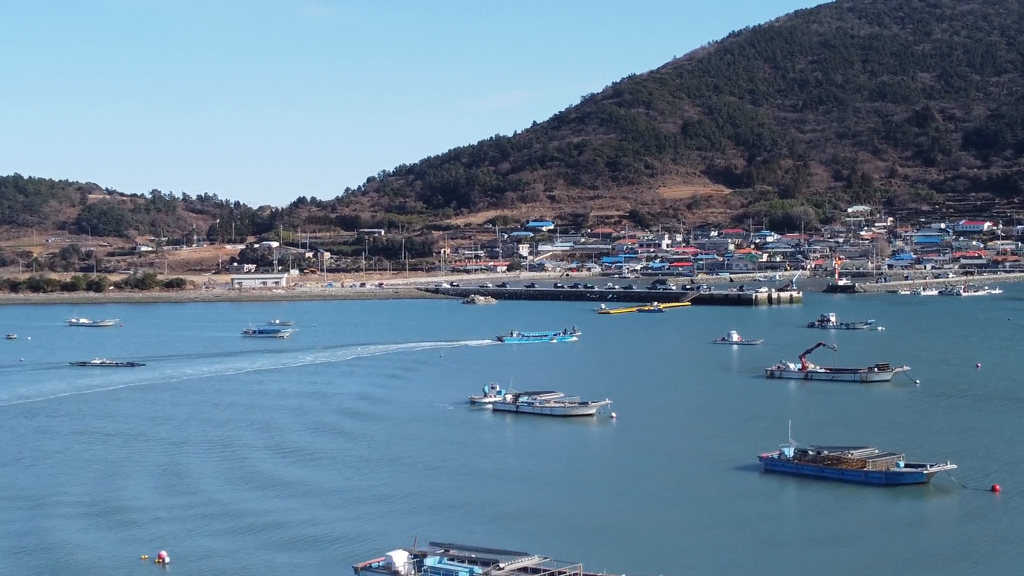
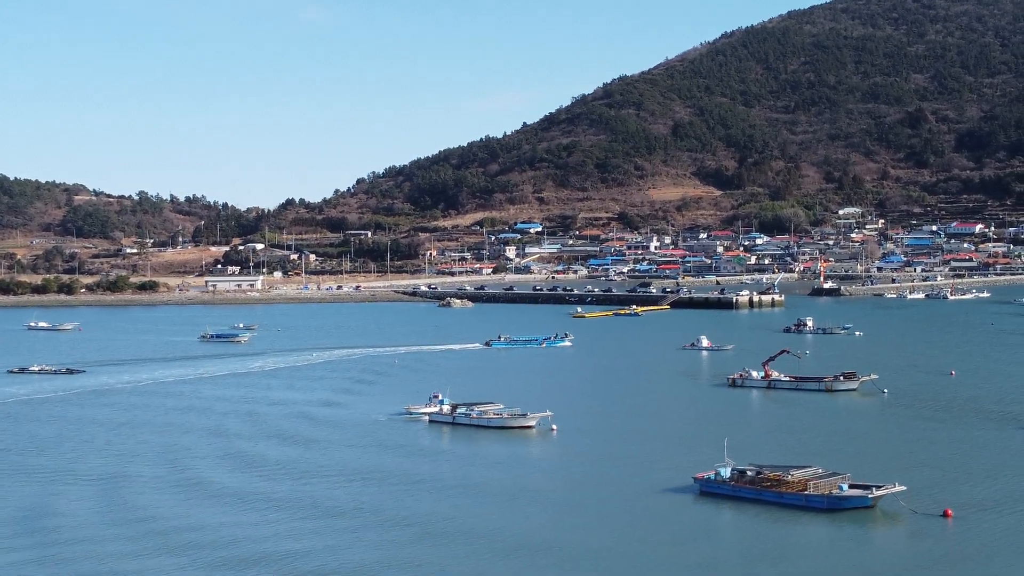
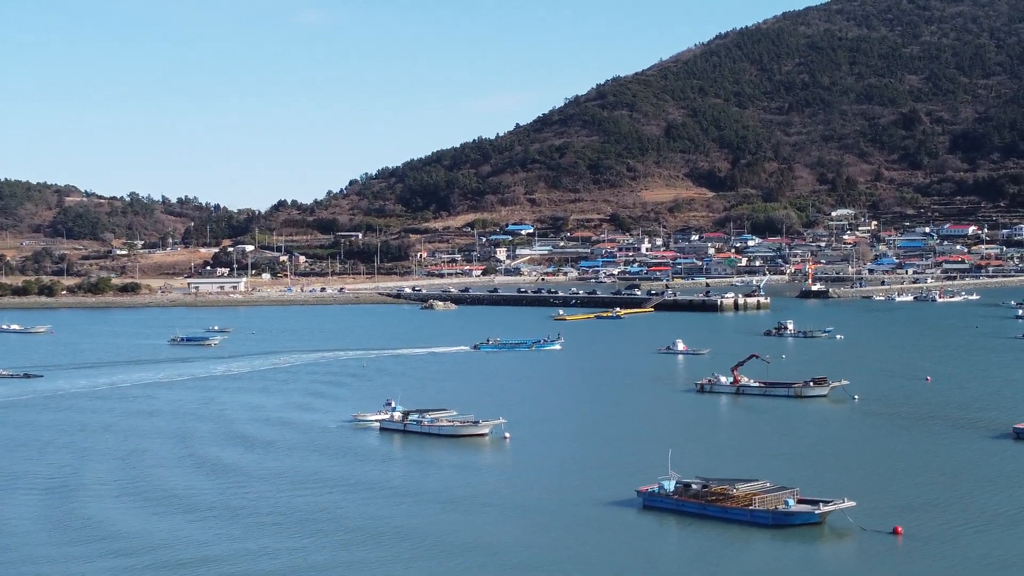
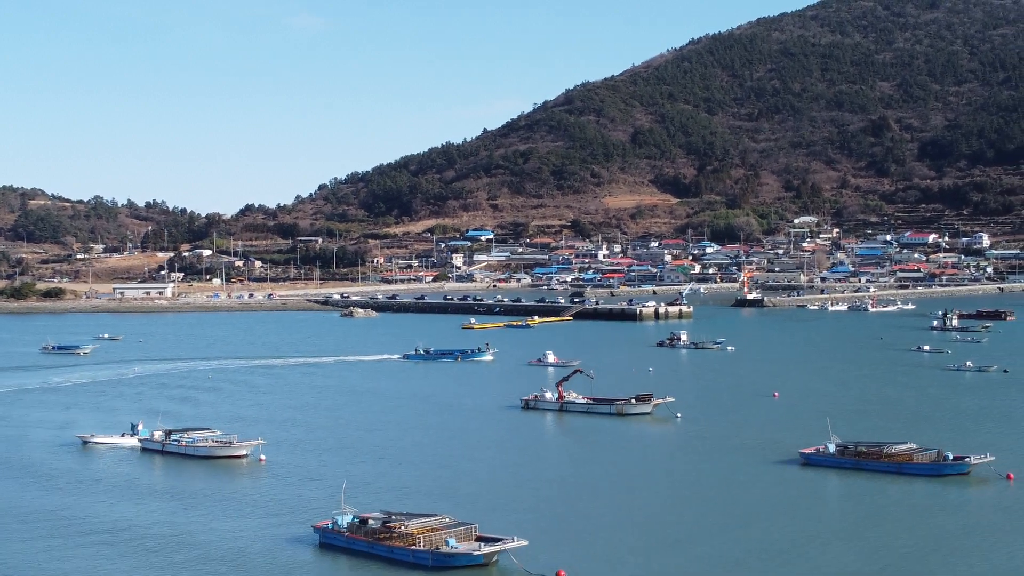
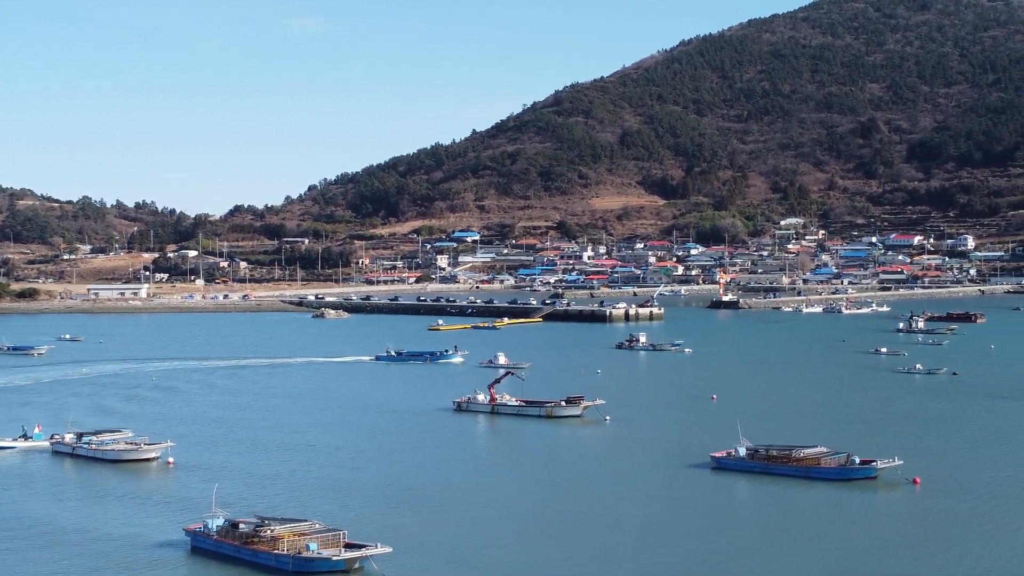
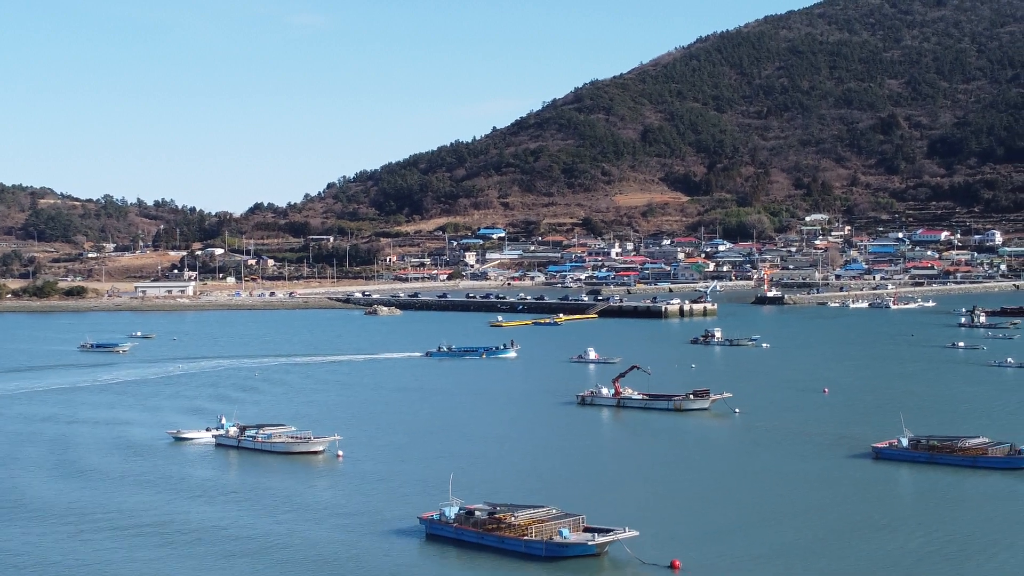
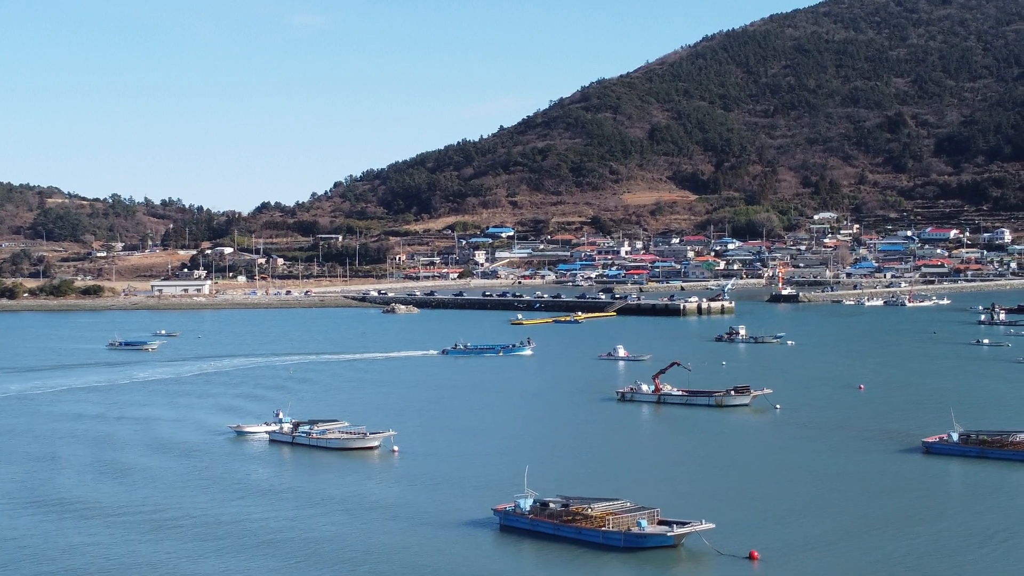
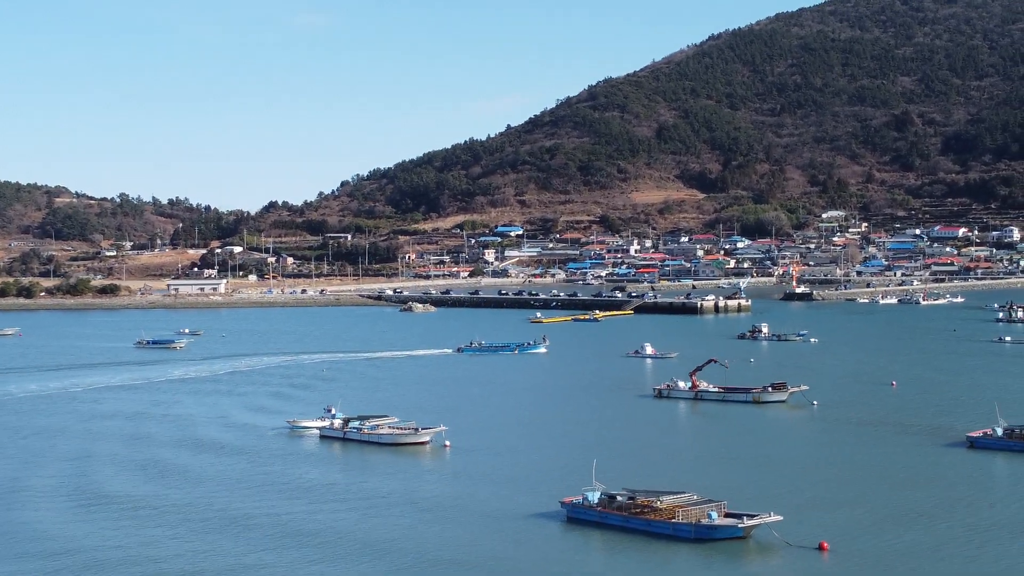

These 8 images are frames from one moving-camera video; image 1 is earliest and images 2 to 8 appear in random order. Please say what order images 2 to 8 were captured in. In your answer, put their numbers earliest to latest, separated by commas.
2, 3, 8, 7, 6, 4, 5
